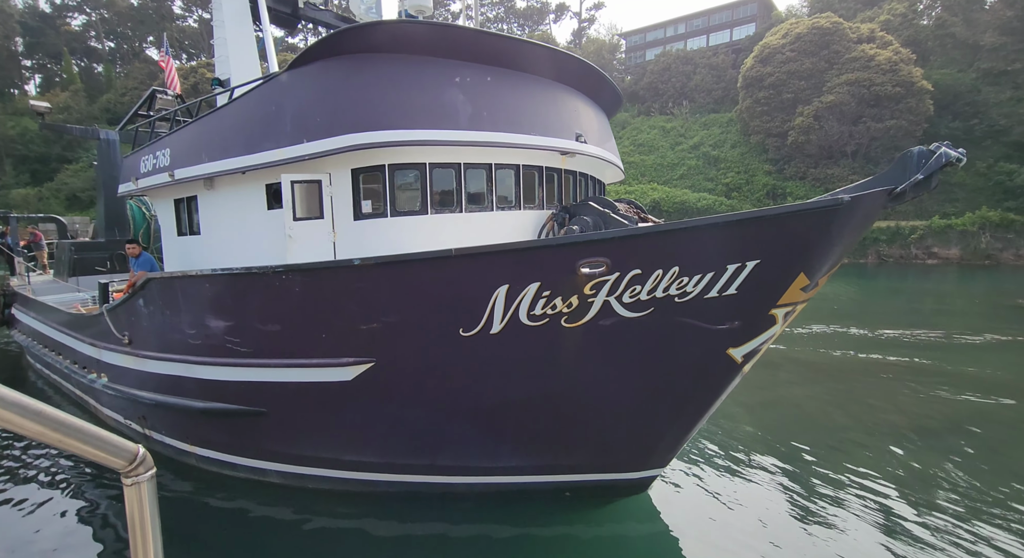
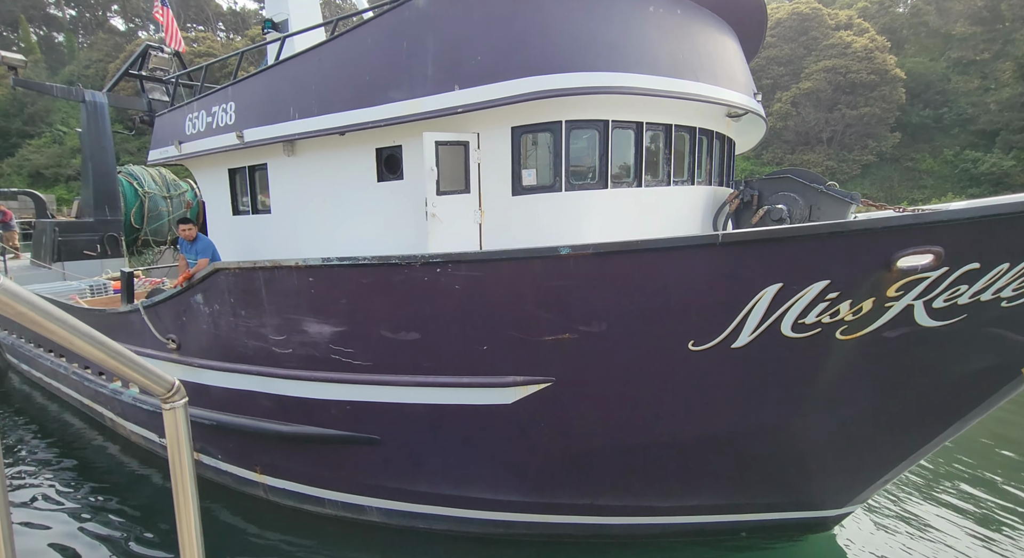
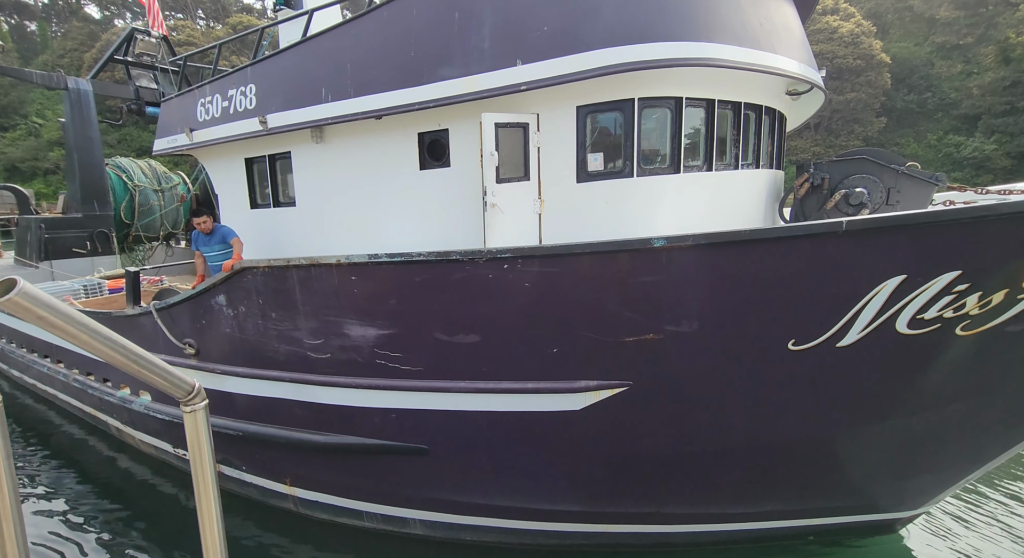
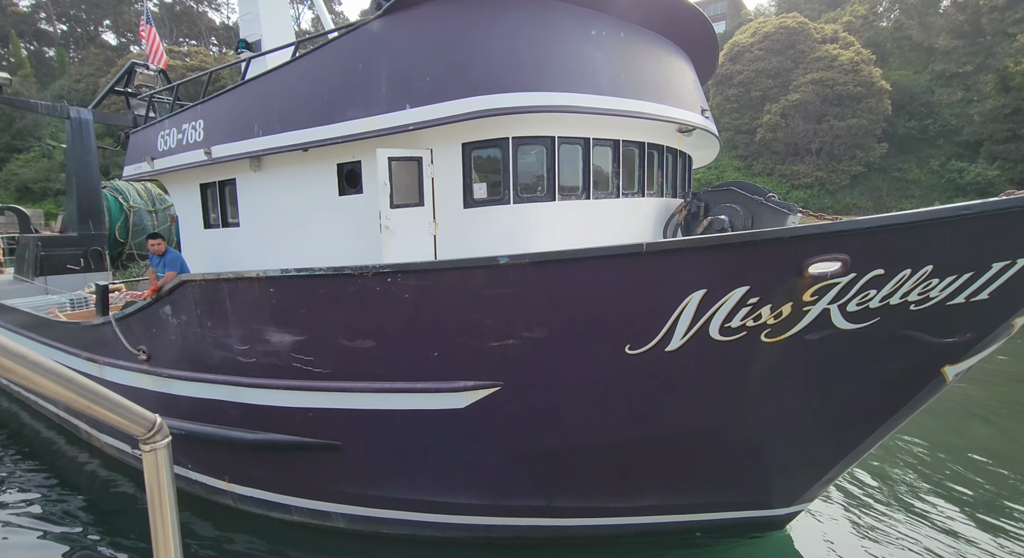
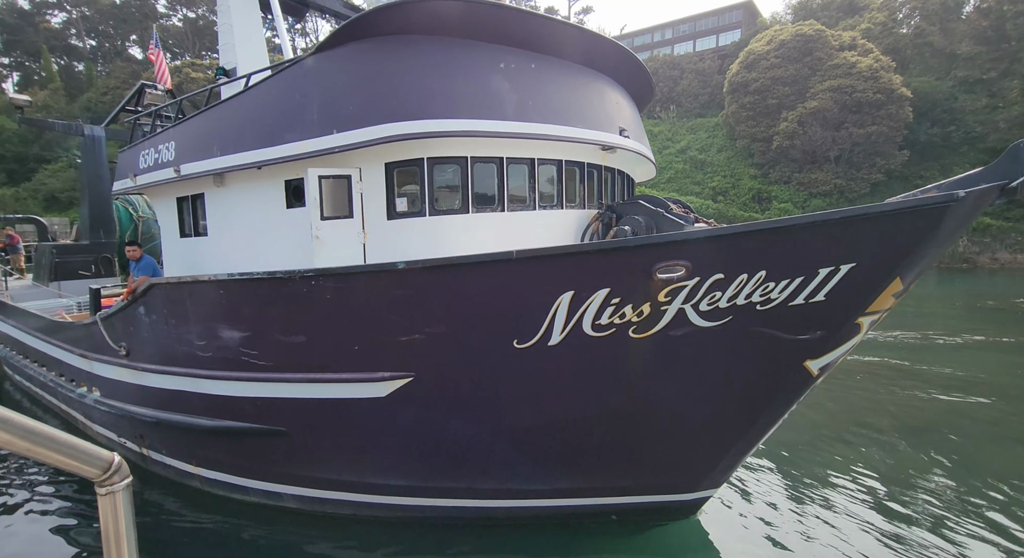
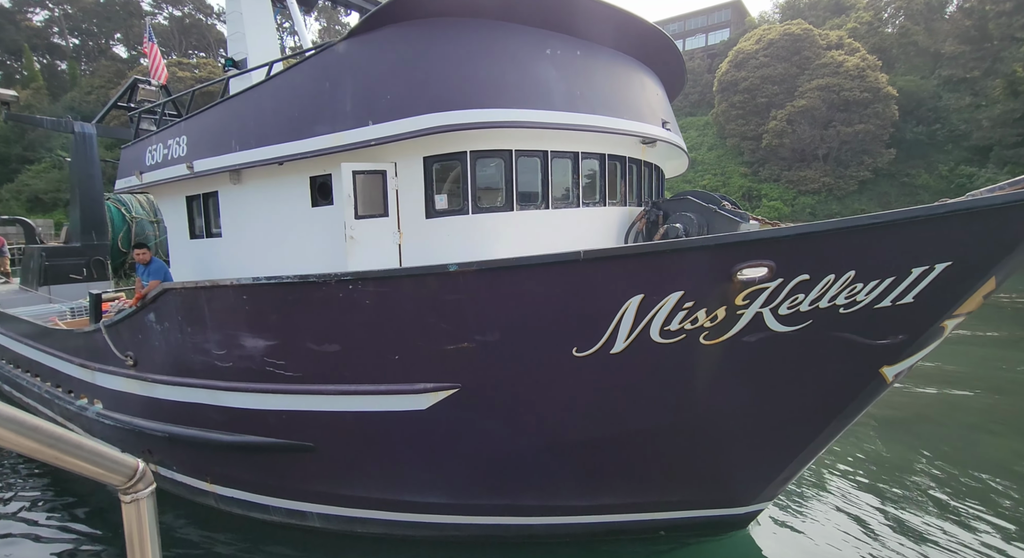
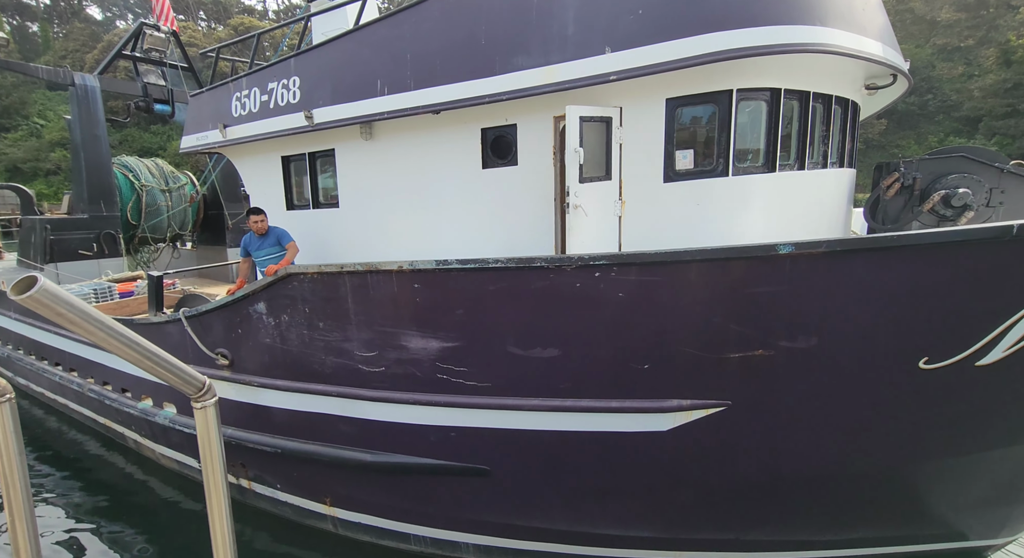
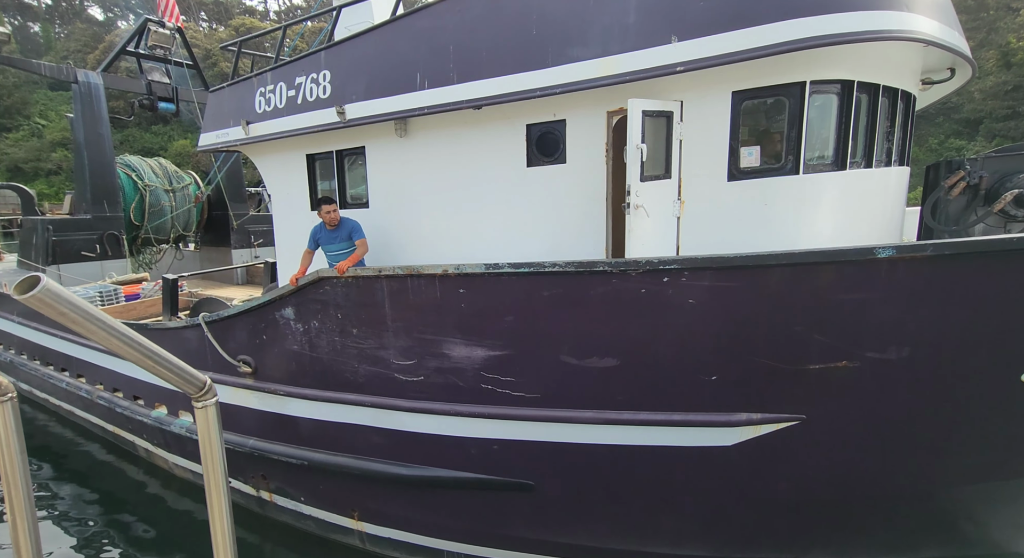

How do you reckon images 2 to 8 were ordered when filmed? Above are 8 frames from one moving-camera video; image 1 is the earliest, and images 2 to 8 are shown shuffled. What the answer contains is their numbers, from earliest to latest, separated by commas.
5, 6, 4, 2, 3, 7, 8
